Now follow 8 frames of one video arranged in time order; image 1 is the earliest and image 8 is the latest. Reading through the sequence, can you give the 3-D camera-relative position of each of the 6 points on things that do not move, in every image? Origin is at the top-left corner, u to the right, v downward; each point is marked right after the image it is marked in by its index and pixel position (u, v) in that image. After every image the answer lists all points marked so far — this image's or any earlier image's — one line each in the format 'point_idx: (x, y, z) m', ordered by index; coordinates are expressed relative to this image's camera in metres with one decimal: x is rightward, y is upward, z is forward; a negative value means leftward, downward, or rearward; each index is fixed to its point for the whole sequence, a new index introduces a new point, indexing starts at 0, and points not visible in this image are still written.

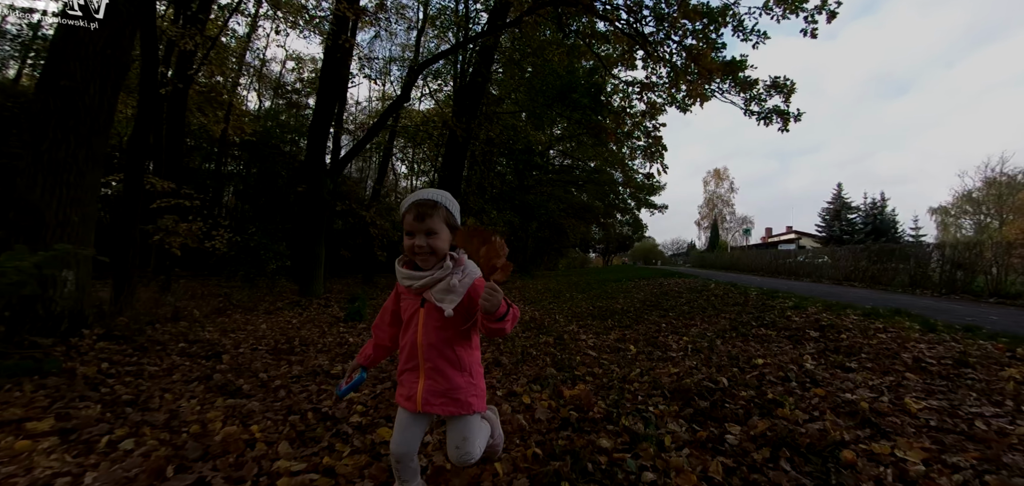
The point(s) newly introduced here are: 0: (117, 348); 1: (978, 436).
0: (-4.1, -1.1, +4.4) m
1: (+2.6, -1.1, +2.5) m
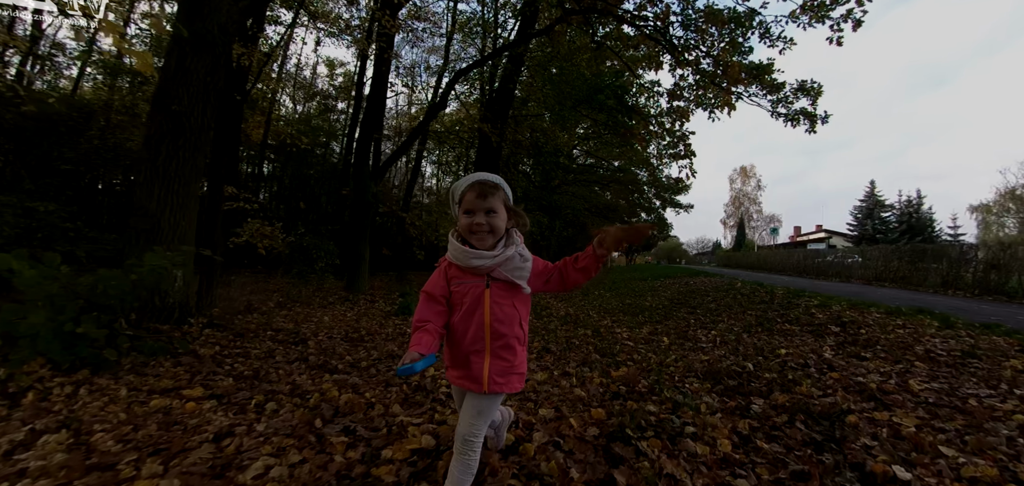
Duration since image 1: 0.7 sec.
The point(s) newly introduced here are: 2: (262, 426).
0: (-3.5, -1.1, +5.1) m
1: (+3.1, -1.1, +2.9) m
2: (-1.6, -1.1, +2.6) m
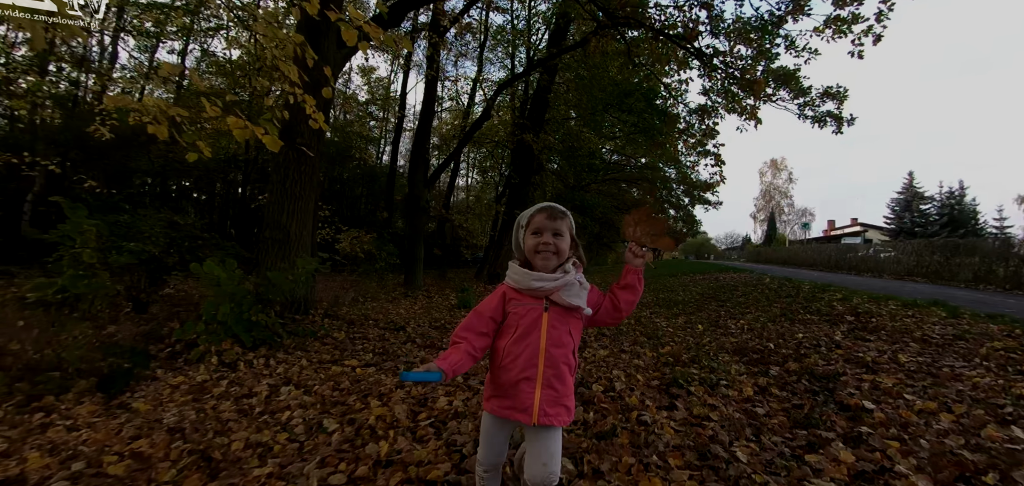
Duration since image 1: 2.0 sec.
0: (-2.7, -1.2, +6.4) m
1: (+3.8, -1.2, +3.8) m
2: (-0.8, -1.2, +3.8) m
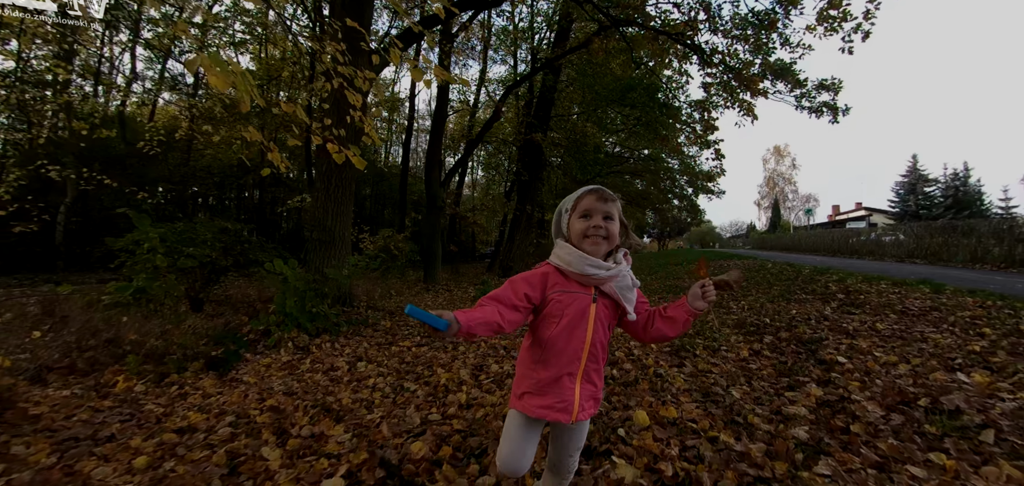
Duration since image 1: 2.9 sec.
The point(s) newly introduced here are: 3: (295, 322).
0: (-2.3, -1.2, +7.1) m
1: (+4.2, -1.0, +4.5) m
2: (-0.5, -1.2, +4.5) m
3: (-2.9, -1.0, +5.5) m
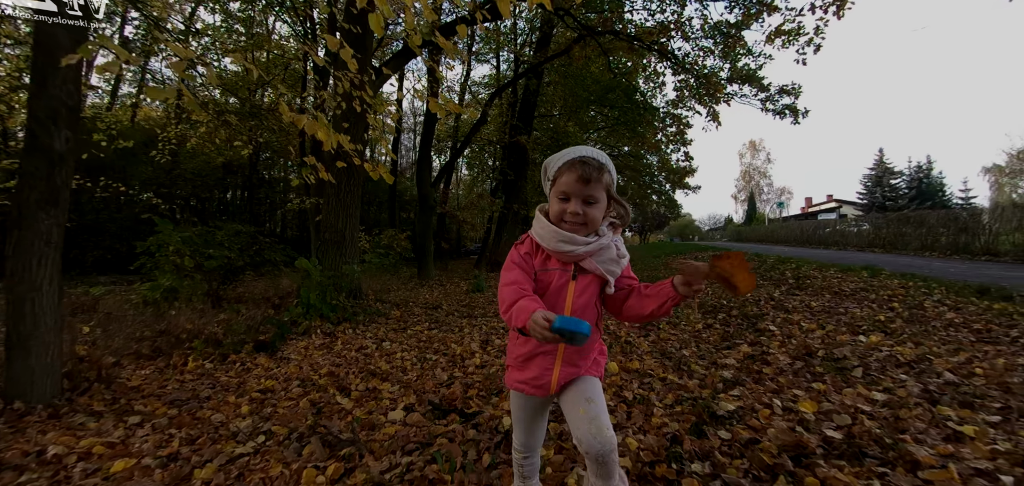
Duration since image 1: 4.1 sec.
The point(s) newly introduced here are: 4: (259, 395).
0: (-2.4, -1.2, +7.9) m
1: (+4.1, -0.9, +5.5) m
2: (-0.5, -1.2, +5.4) m
3: (-3.0, -1.0, +6.3) m
4: (-2.1, -1.3, +3.5) m
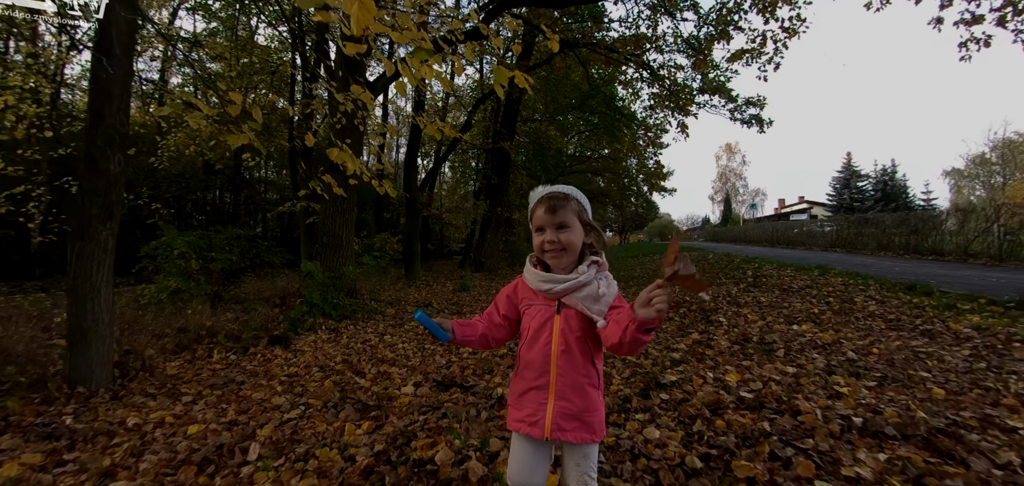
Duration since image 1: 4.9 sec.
0: (-2.7, -1.2, +8.5) m
1: (+3.9, -1.0, +6.4) m
2: (-0.7, -1.2, +6.1) m
3: (-3.2, -1.1, +6.9) m
4: (-2.2, -1.3, +4.1) m
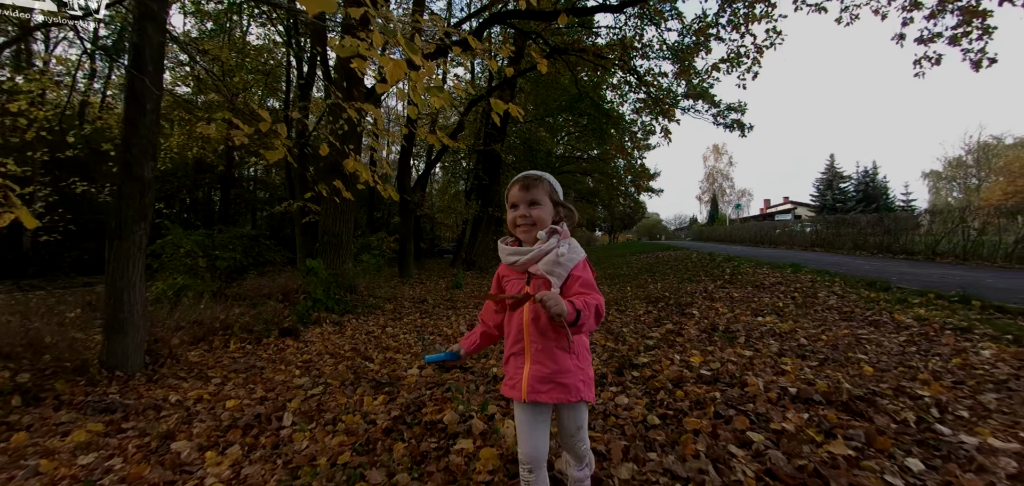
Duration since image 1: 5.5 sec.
0: (-2.8, -1.2, +9.0) m
1: (+3.8, -1.0, +7.0) m
2: (-0.8, -1.2, +6.6) m
3: (-3.3, -1.1, +7.3) m
4: (-2.3, -1.3, +4.6) m
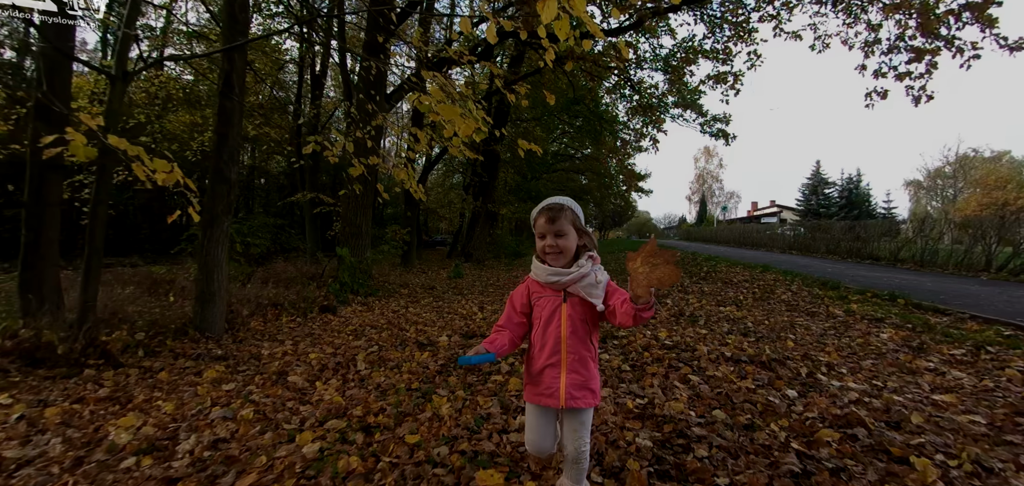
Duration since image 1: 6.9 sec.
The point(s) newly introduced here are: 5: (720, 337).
0: (-2.8, -1.0, +10.1) m
1: (+3.9, -1.0, +8.2) m
2: (-0.7, -1.2, +7.7) m
3: (-3.3, -0.9, +8.5) m
4: (-2.2, -1.2, +5.7) m
5: (+2.6, -1.2, +5.3) m
